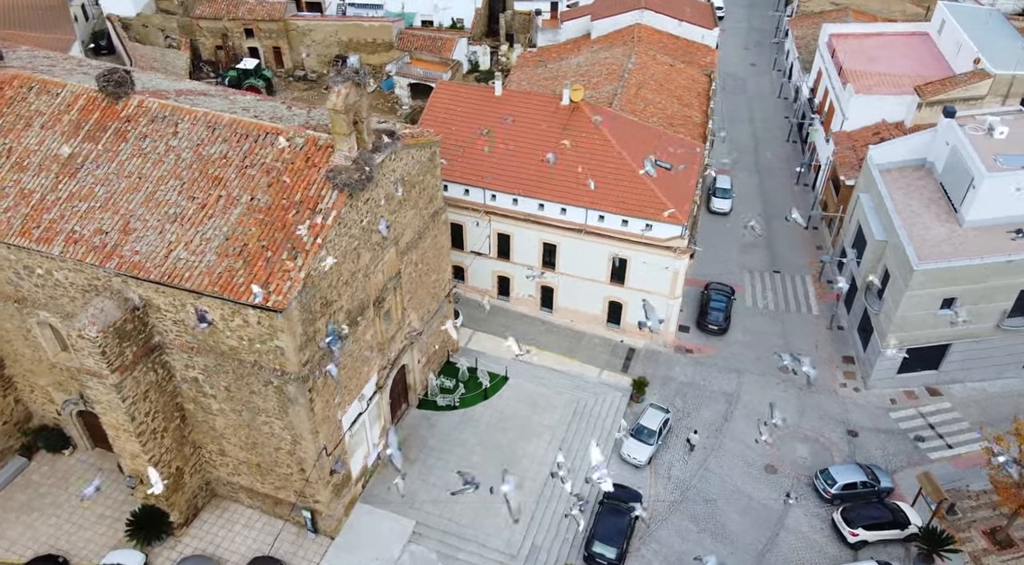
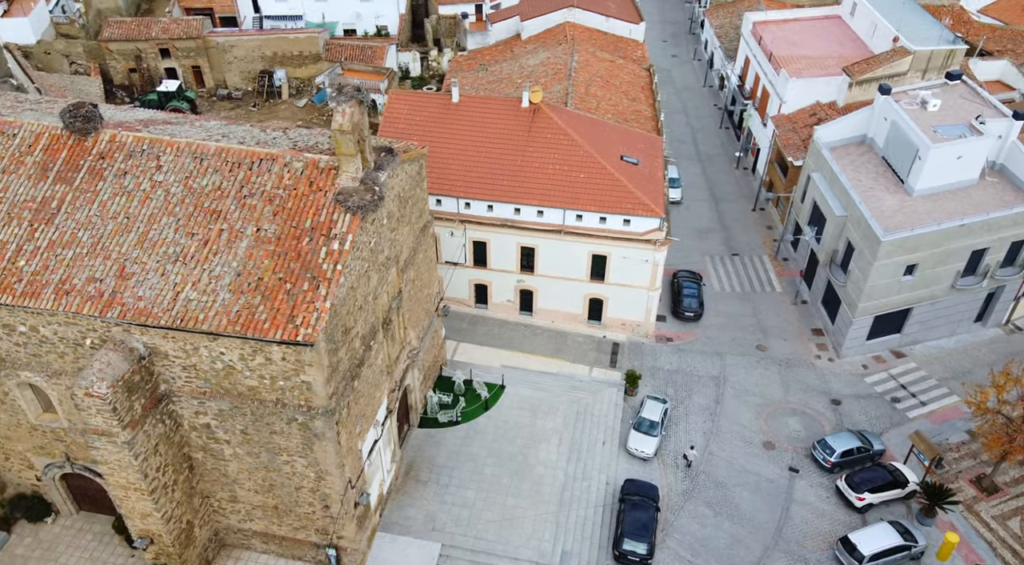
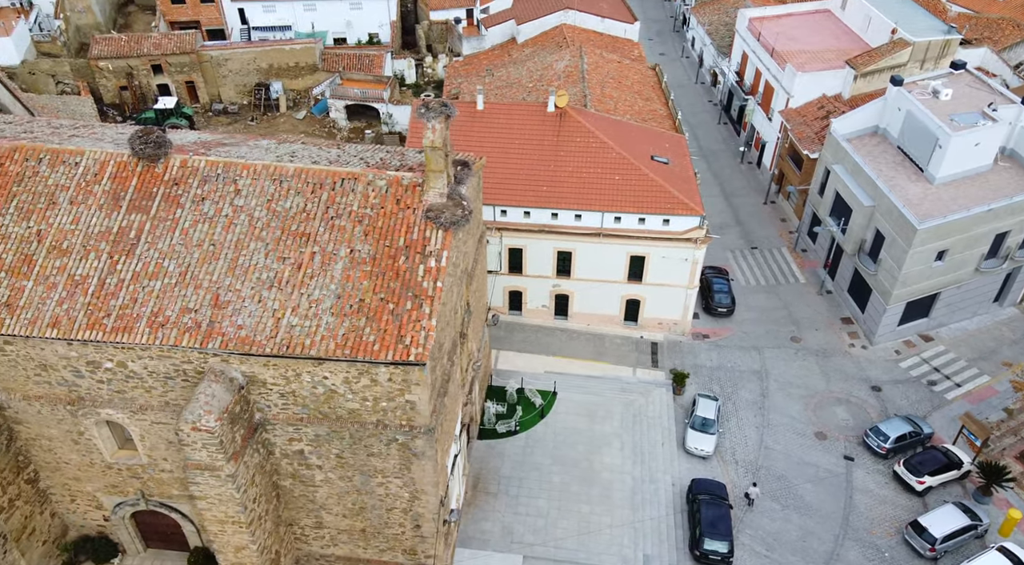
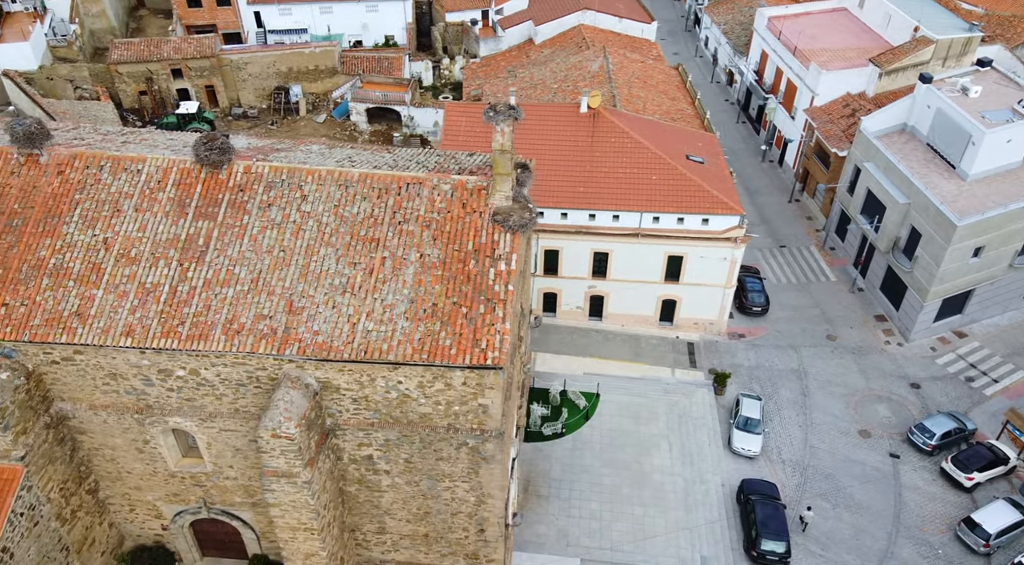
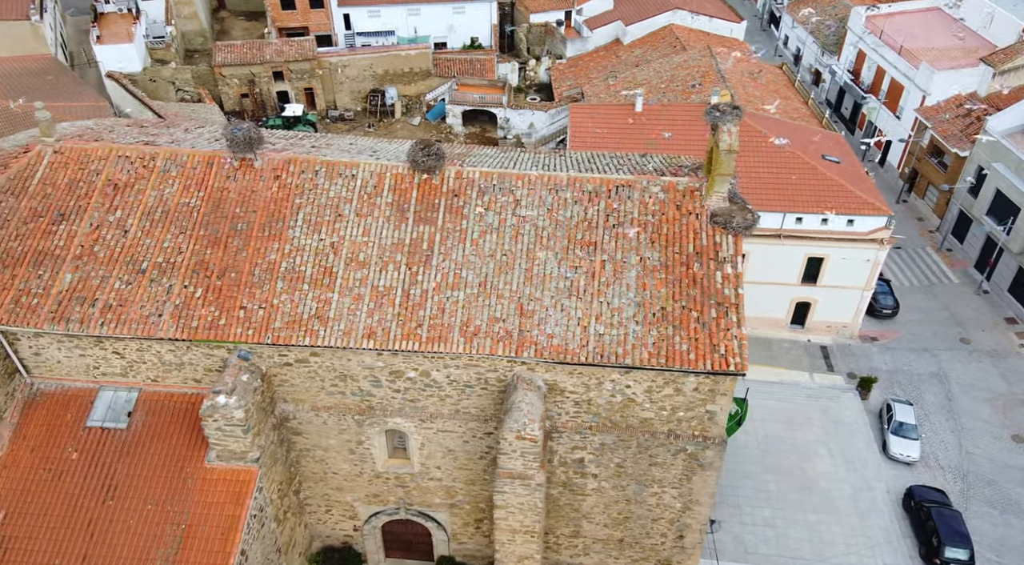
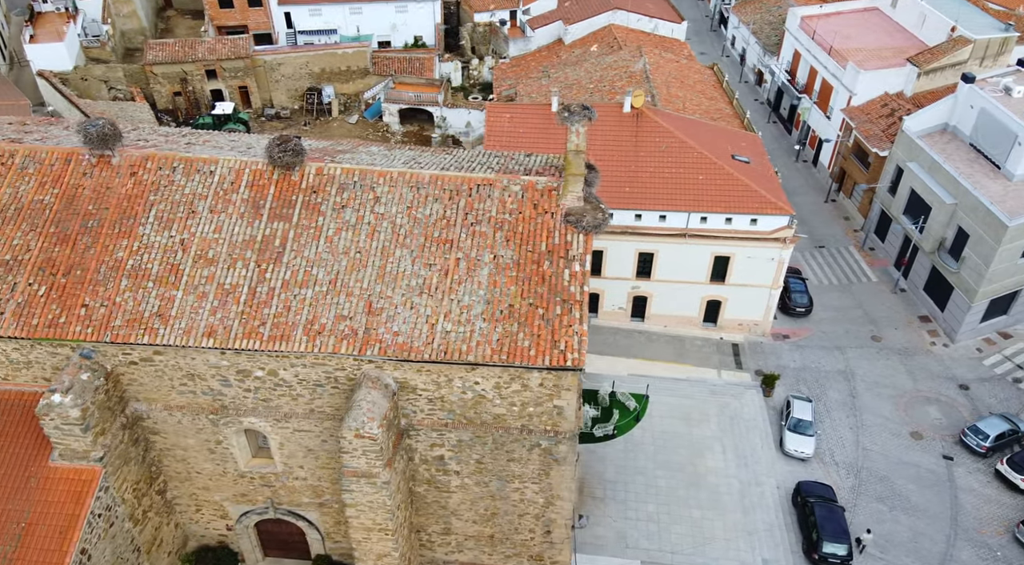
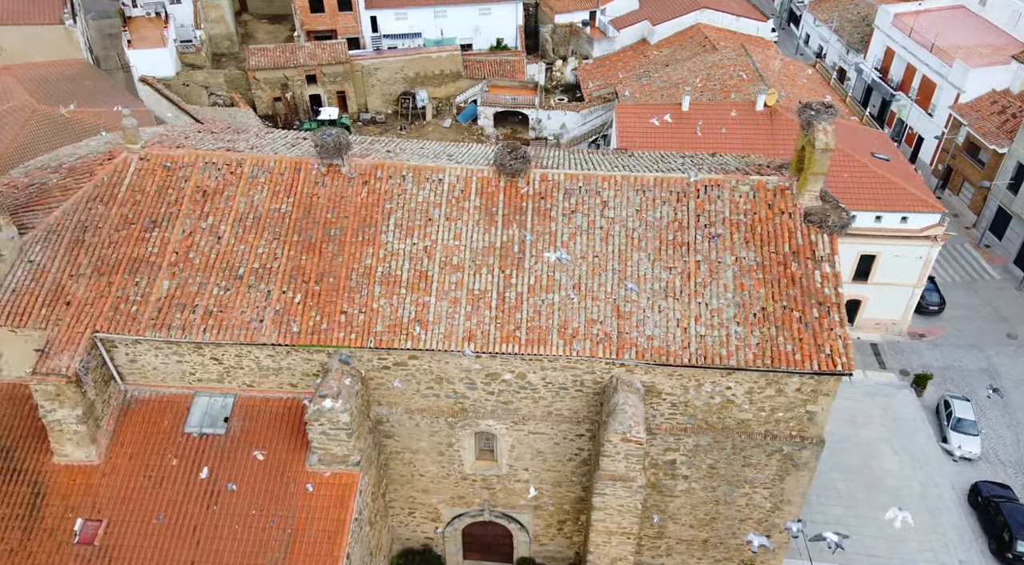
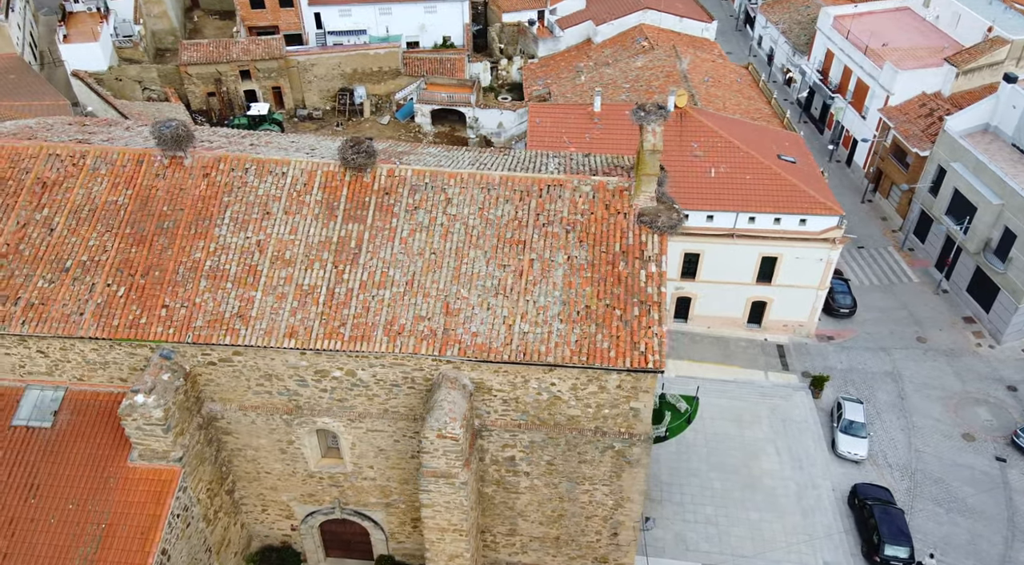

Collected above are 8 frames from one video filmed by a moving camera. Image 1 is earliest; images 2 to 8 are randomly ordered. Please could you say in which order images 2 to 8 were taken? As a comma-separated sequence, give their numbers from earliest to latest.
2, 3, 4, 6, 8, 5, 7
